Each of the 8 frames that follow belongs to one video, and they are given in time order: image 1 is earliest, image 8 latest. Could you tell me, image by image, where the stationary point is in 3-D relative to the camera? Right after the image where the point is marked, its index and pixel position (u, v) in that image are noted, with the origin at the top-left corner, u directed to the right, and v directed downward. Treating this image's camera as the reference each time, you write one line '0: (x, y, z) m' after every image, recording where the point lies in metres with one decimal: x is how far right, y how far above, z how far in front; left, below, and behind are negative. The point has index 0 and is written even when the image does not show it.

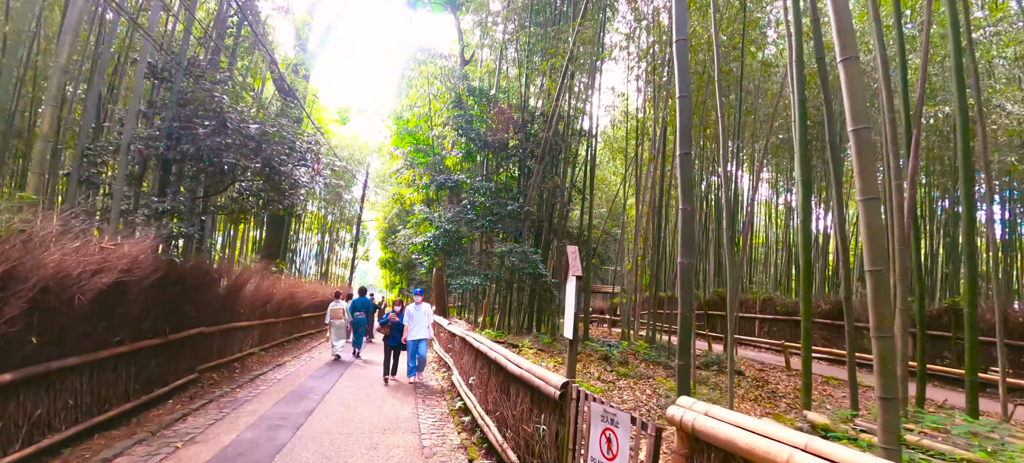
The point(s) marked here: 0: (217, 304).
0: (-3.6, -0.9, +6.1) m
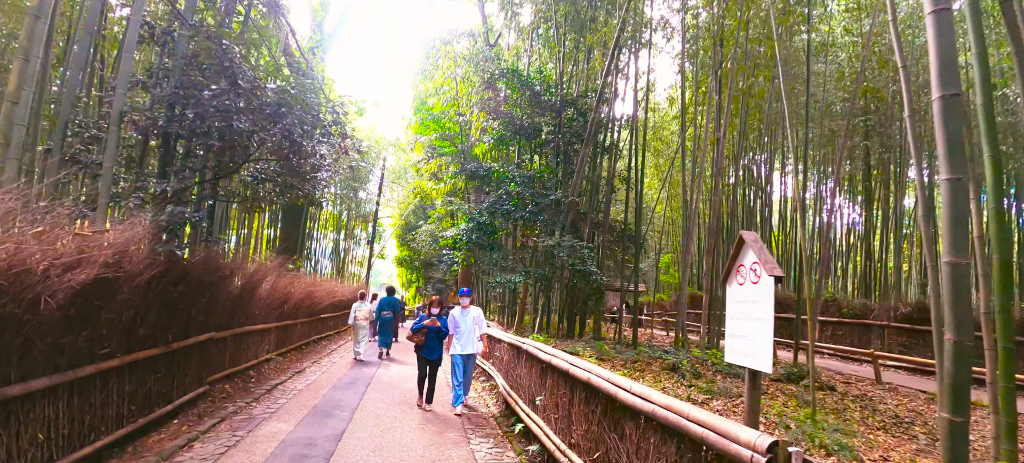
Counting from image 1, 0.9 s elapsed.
0: (-3.0, -0.8, +5.3) m
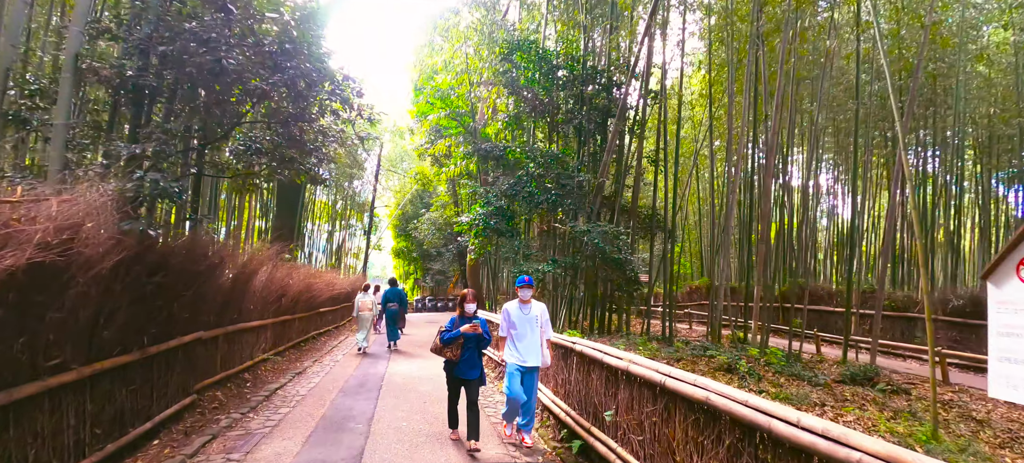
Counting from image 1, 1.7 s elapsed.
0: (-2.7, -0.6, +4.5) m
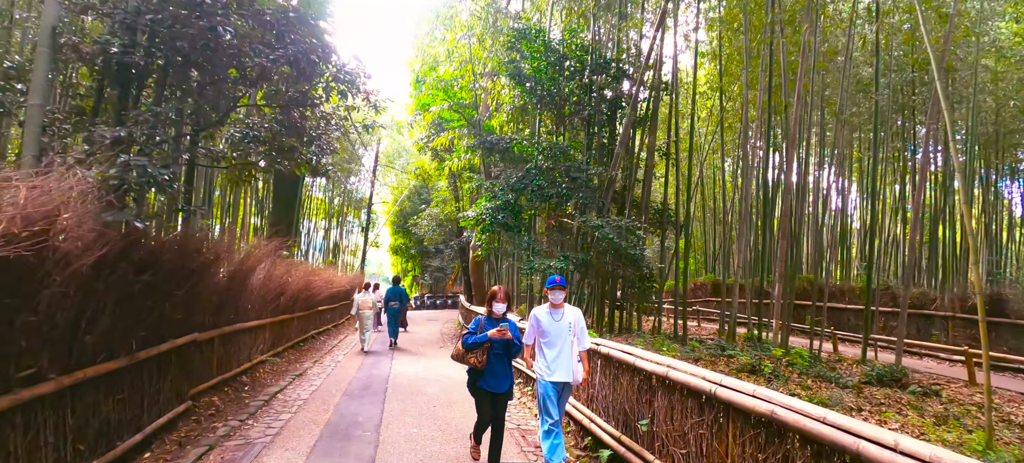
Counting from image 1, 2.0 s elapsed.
0: (-2.5, -0.5, +4.2) m
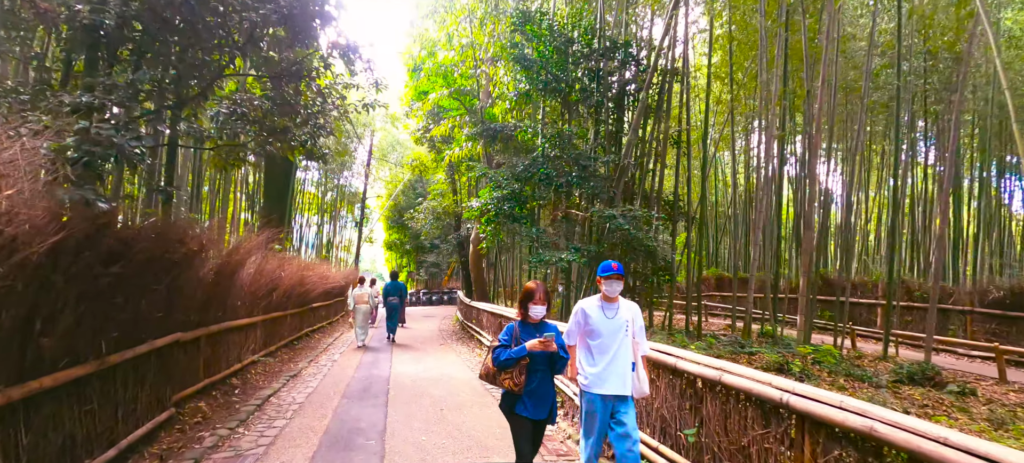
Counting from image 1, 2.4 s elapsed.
0: (-2.4, -0.5, +3.8) m
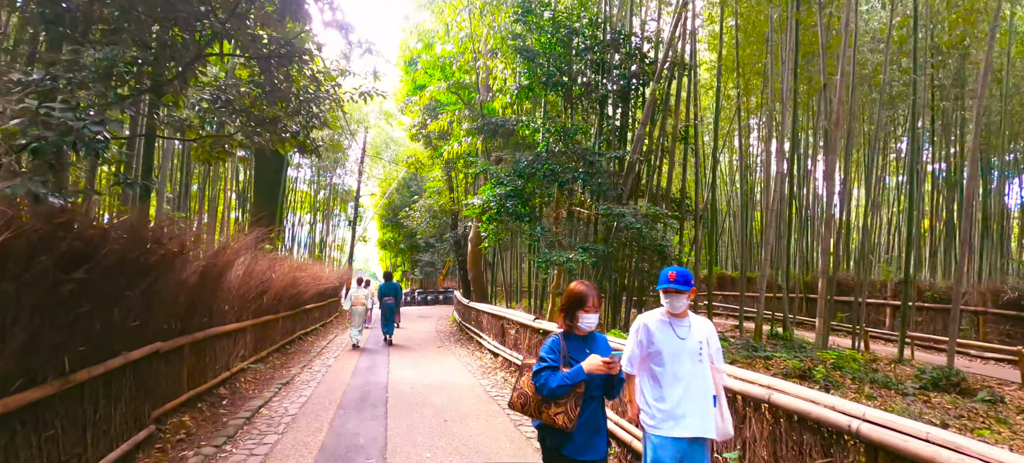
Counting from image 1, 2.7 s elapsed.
0: (-2.3, -0.5, +3.5) m
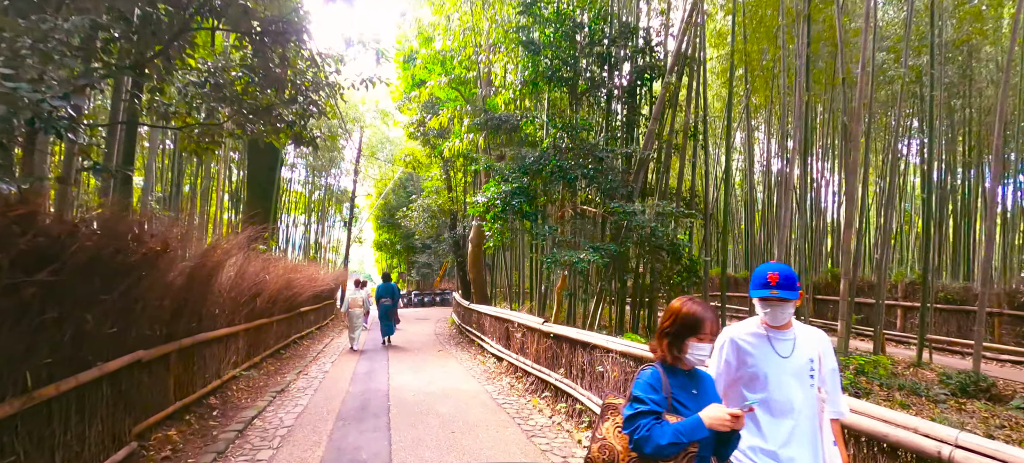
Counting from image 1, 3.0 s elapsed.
0: (-2.2, -0.4, +3.2) m
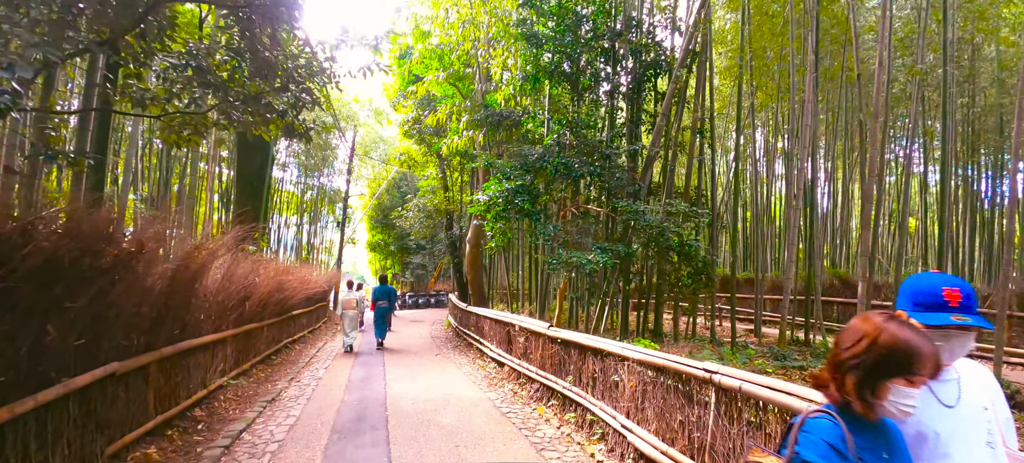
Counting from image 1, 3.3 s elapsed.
0: (-2.2, -0.4, +2.9) m
